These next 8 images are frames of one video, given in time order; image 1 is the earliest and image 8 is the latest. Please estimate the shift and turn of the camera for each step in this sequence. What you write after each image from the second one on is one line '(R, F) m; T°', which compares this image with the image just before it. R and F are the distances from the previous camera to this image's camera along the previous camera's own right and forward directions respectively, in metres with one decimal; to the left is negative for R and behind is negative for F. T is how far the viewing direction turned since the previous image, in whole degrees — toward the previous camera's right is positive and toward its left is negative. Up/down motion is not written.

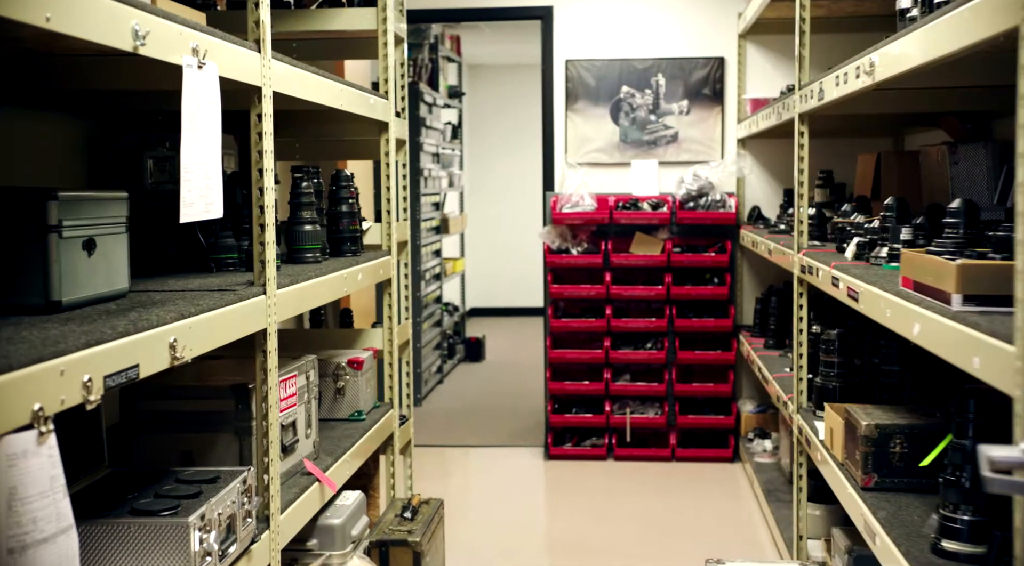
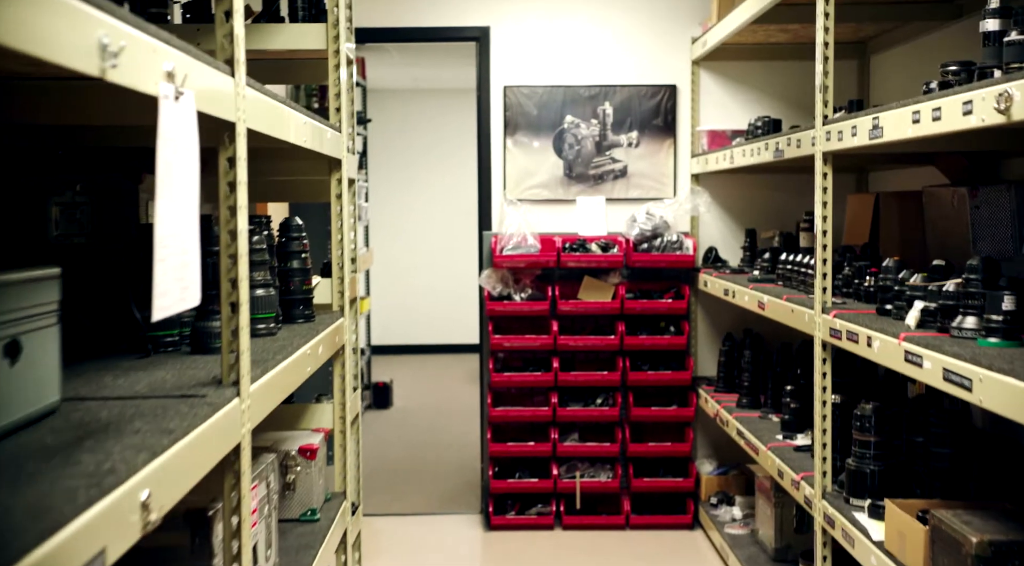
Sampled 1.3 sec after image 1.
(-0.4, +0.4) m; +10°
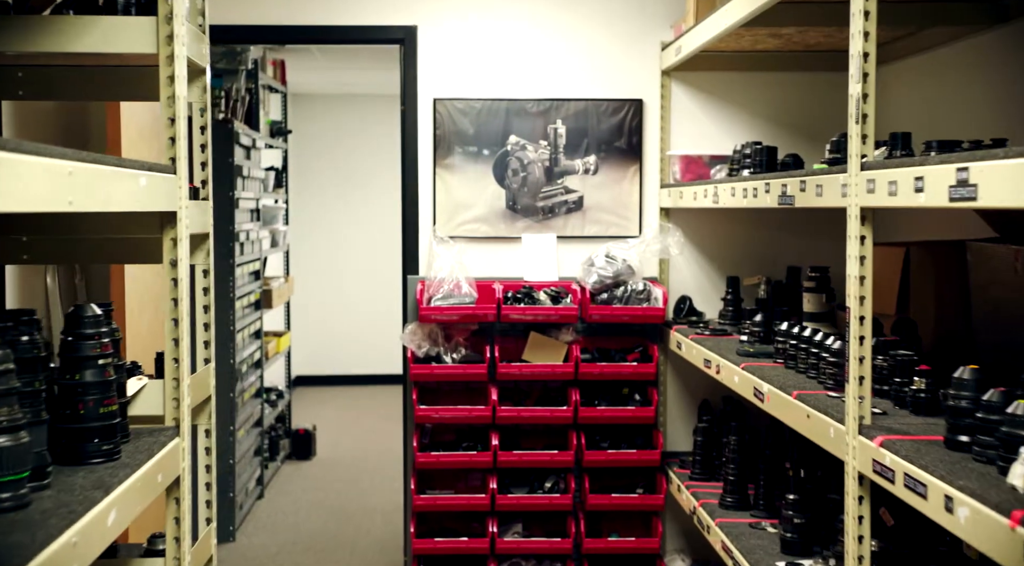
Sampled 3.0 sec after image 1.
(+0.1, +0.7) m; +4°
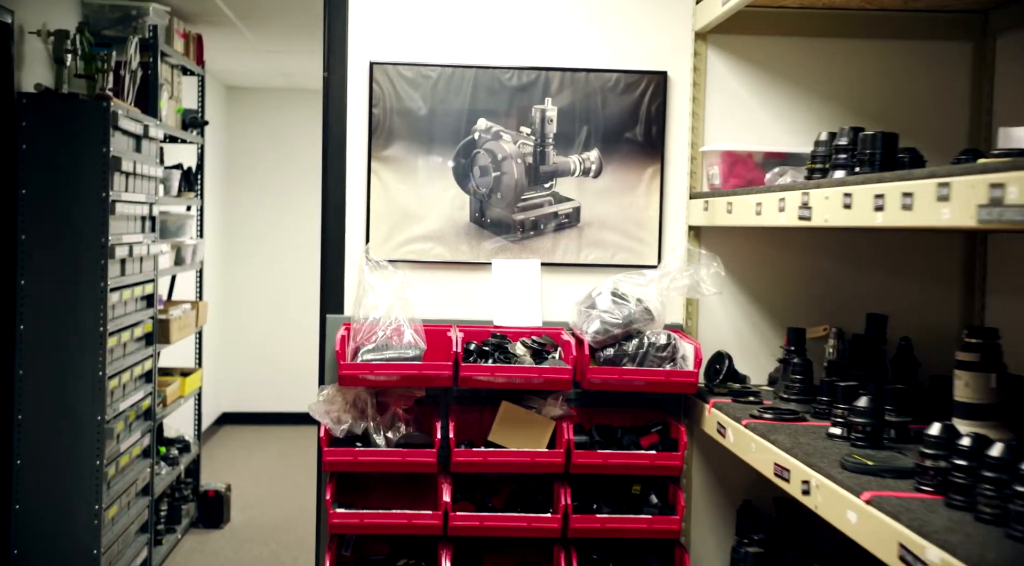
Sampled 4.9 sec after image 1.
(0.0, +1.0) m; +2°
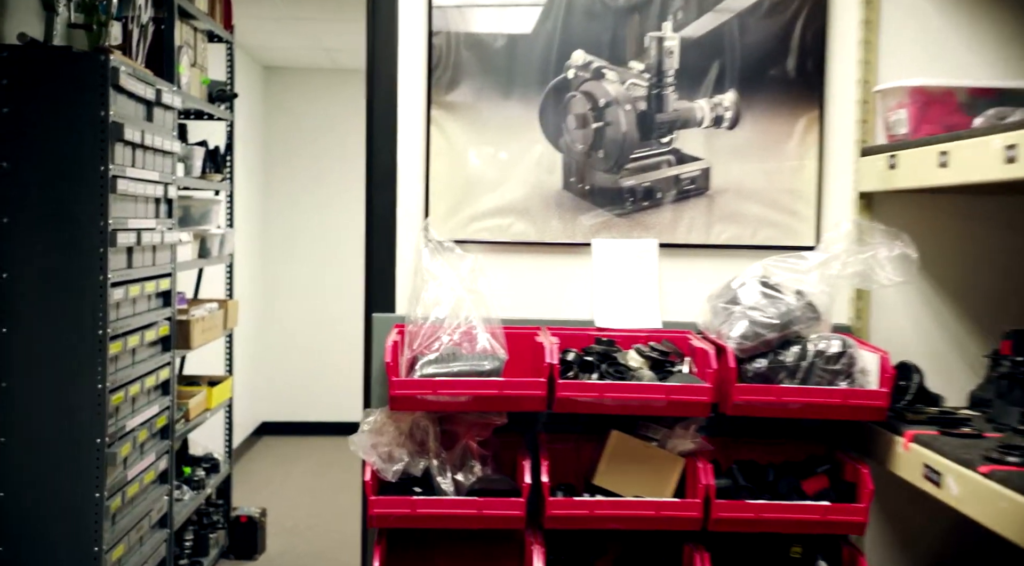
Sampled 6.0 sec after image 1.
(-0.2, +0.6) m; -3°
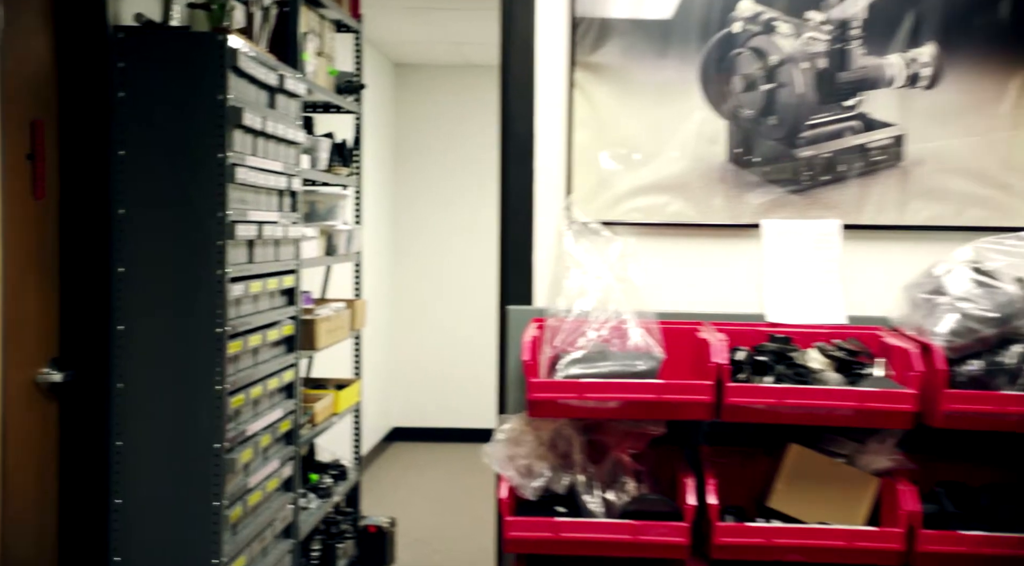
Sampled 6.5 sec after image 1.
(-0.1, +0.2) m; -9°
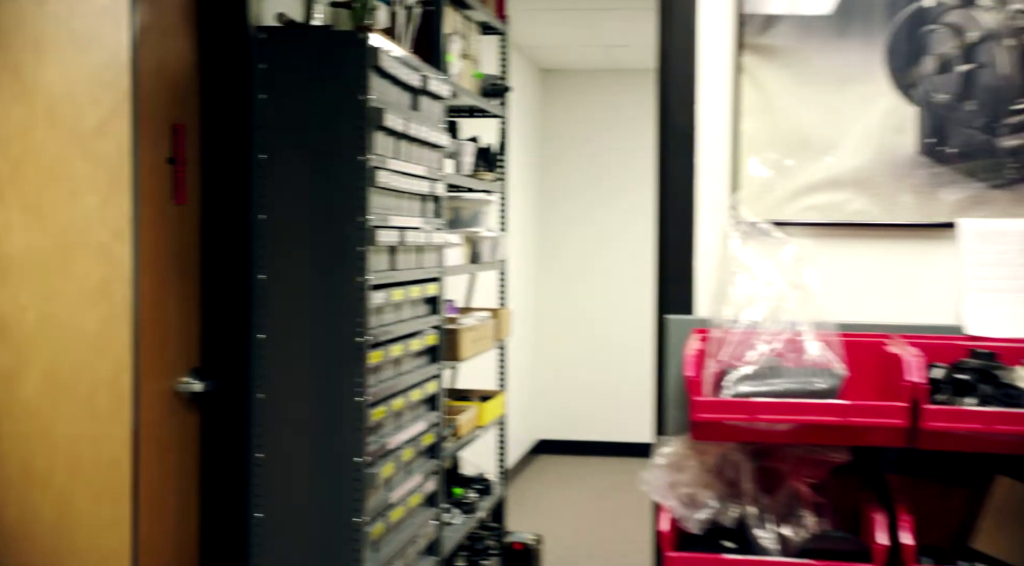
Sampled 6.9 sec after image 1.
(0.0, +0.1) m; -10°
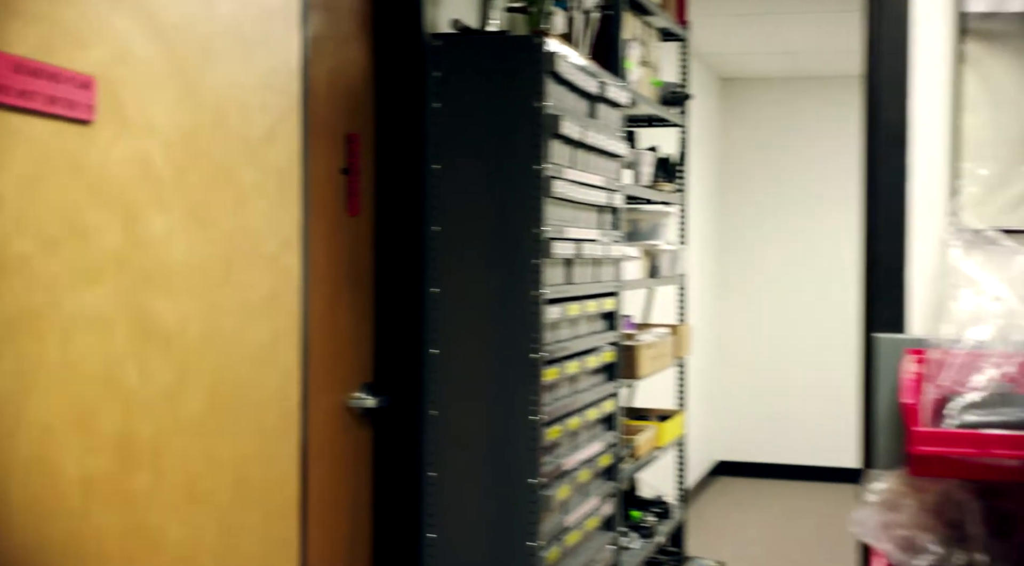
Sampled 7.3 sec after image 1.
(0.0, +0.1) m; -13°
